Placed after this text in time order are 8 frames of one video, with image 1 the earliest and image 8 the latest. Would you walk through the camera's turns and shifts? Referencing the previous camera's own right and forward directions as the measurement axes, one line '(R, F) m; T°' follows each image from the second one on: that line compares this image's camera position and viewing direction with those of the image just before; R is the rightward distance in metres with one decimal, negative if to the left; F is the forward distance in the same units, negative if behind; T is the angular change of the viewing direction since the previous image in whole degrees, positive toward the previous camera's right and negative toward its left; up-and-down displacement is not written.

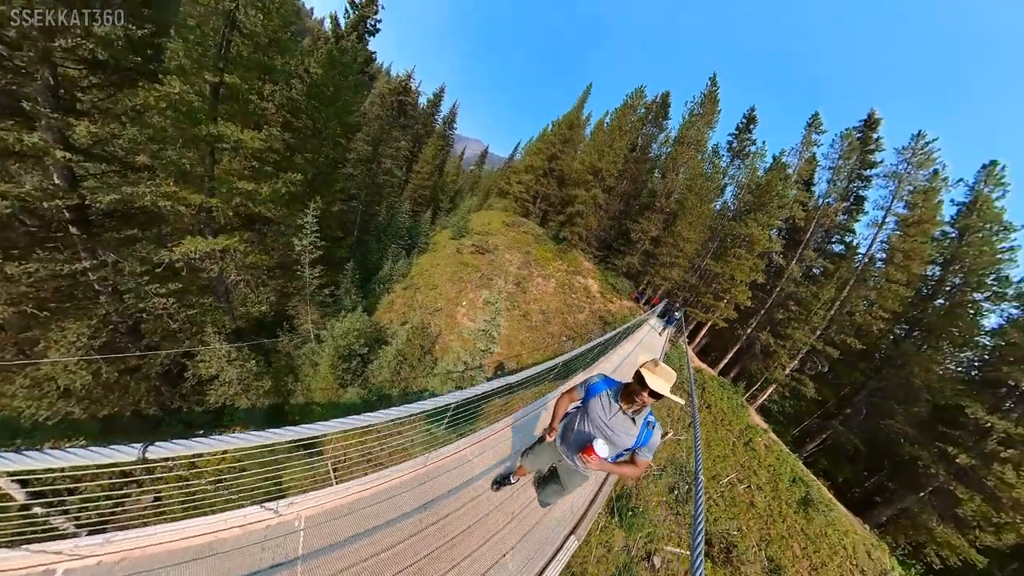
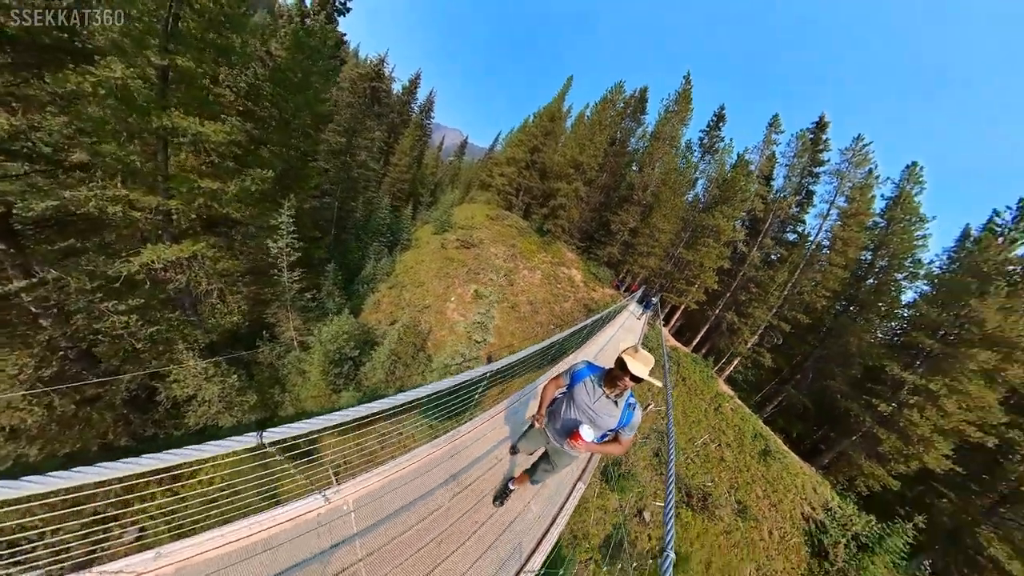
(-0.9, -0.2) m; +6°
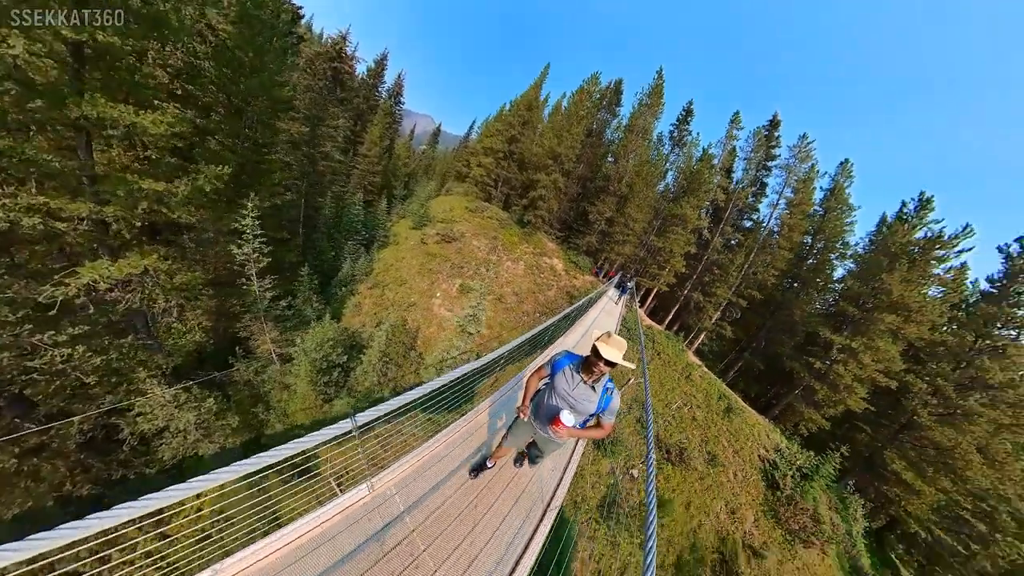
(-1.0, -0.1) m; +7°
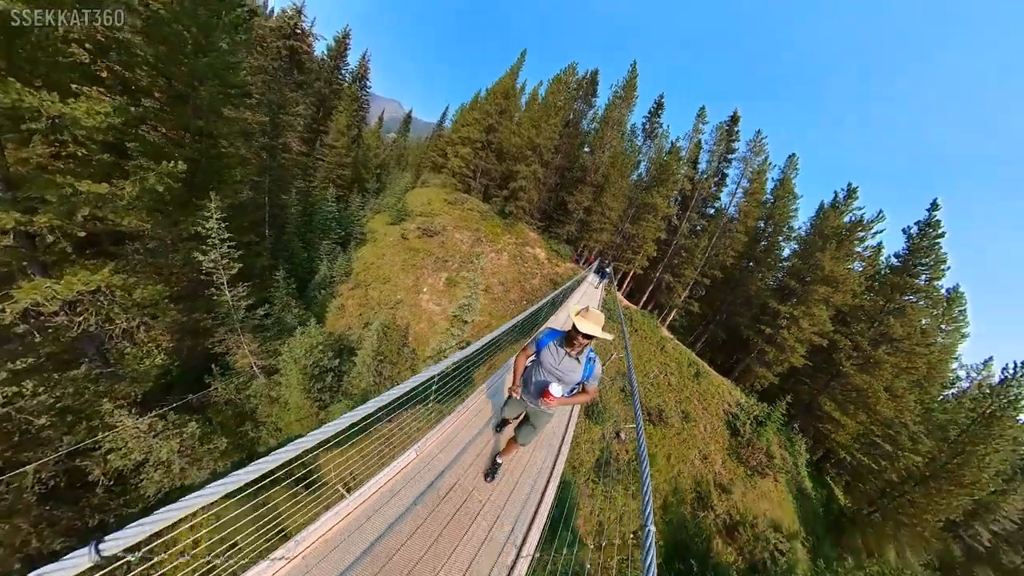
(-1.0, -0.2) m; +6°
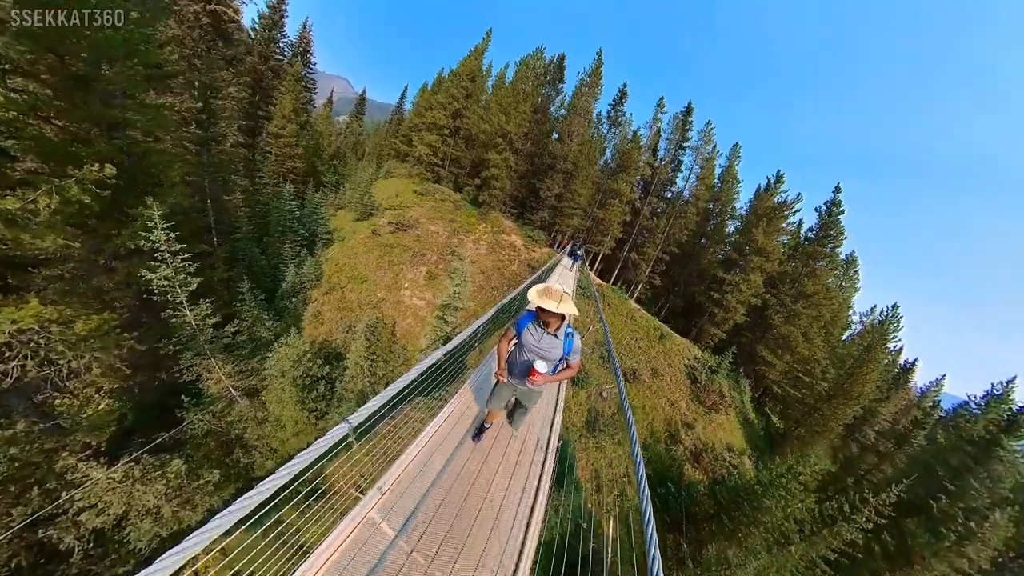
(-1.2, -0.3) m; +8°
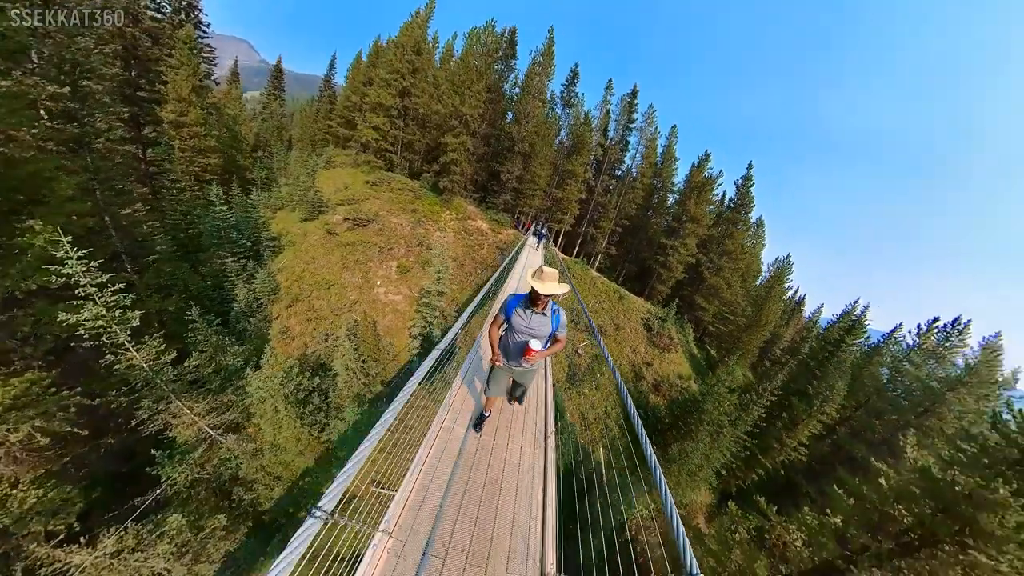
(-1.6, -0.4) m; +10°
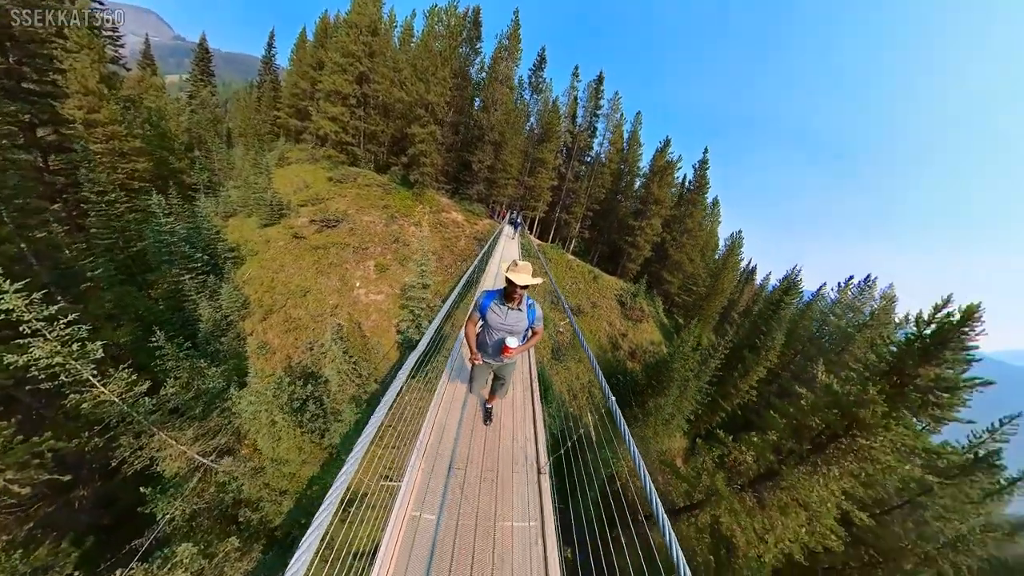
(-0.7, -0.4) m; +6°
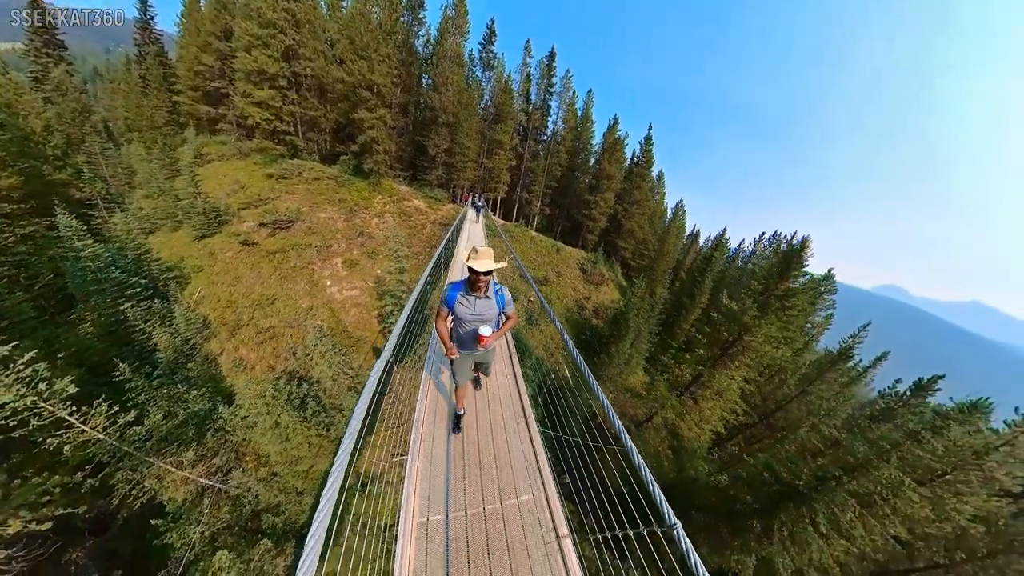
(-1.3, -0.8) m; +9°
